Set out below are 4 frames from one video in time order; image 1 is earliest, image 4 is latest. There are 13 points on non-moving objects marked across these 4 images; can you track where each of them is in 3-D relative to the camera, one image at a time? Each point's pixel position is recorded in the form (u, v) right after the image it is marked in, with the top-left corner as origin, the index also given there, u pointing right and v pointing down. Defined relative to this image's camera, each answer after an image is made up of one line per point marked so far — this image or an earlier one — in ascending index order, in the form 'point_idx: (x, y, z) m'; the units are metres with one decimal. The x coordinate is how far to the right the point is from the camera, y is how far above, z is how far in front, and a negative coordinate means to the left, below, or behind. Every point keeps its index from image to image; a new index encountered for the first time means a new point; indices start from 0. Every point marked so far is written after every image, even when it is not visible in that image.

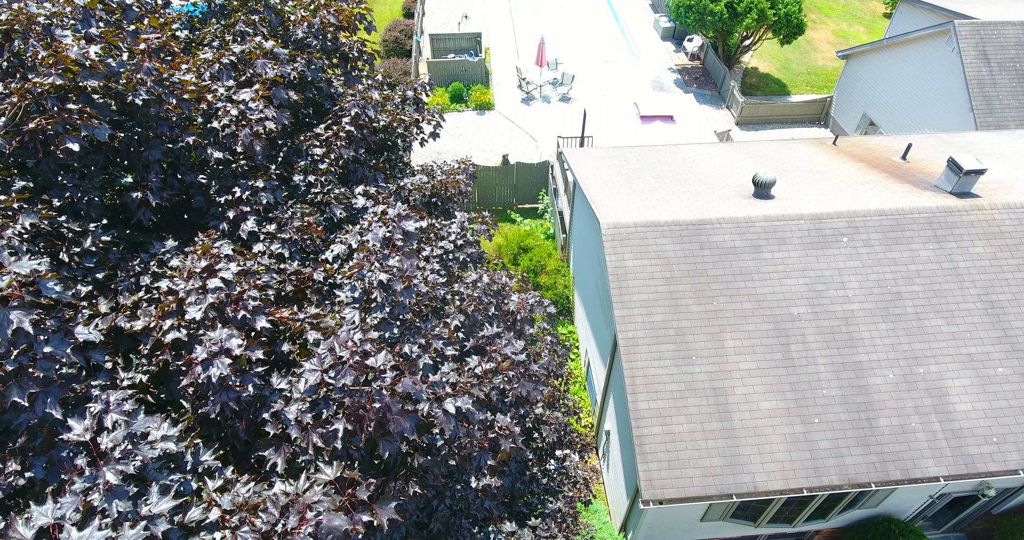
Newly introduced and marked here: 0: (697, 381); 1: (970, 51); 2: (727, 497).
0: (+3.6, -2.2, +9.7) m
1: (+16.1, +7.6, +17.4) m
2: (+3.9, -4.1, +8.9) m
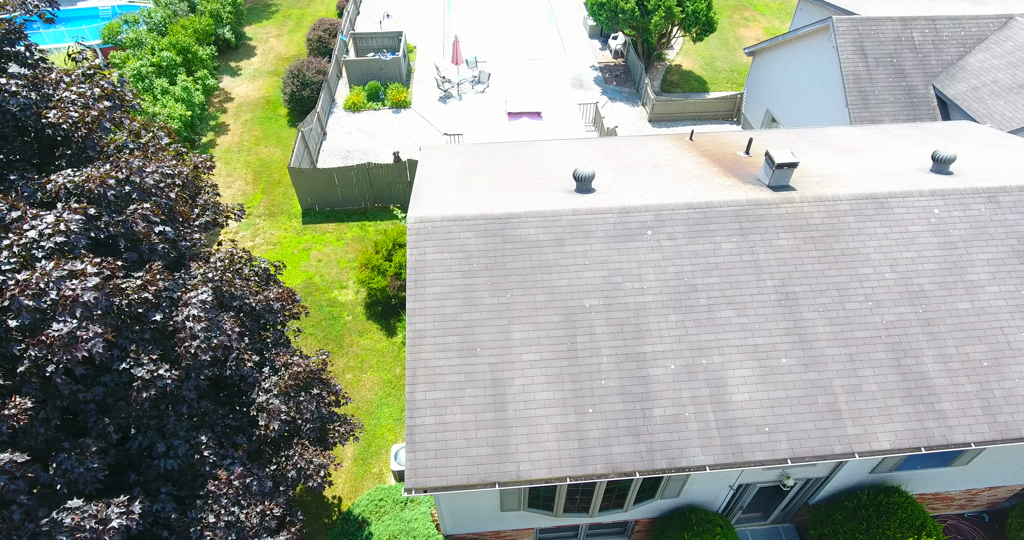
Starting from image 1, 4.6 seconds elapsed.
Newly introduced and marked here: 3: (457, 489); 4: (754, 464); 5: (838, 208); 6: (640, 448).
0: (-0.7, -2.0, +9.8) m
1: (+11.8, +7.8, +17.5) m
2: (-0.4, -3.9, +9.1) m
3: (-1.0, -4.0, +9.1) m
4: (+4.5, -3.6, +9.3) m
5: (+7.6, +1.4, +11.5) m
6: (+2.4, -3.4, +9.4) m
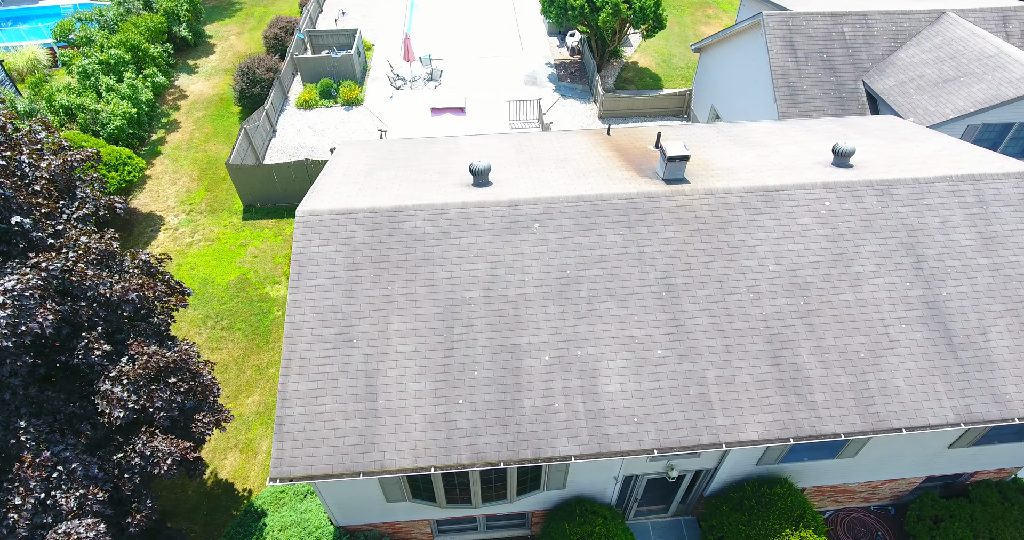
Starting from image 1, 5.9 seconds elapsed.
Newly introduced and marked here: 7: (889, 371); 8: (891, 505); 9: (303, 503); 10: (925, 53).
0: (-3.2, -1.9, +9.9) m
1: (+9.3, +8.0, +17.5) m
2: (-2.9, -3.8, +9.2) m
3: (-3.5, -3.9, +9.2) m
4: (+2.0, -3.5, +9.4) m
5: (+5.0, +1.6, +11.5) m
6: (-0.1, -3.2, +9.4) m
7: (+7.7, -2.1, +10.1) m
8: (+10.2, -6.3, +13.3) m
9: (-5.1, -5.7, +12.0) m
10: (+14.4, +7.6, +17.2) m
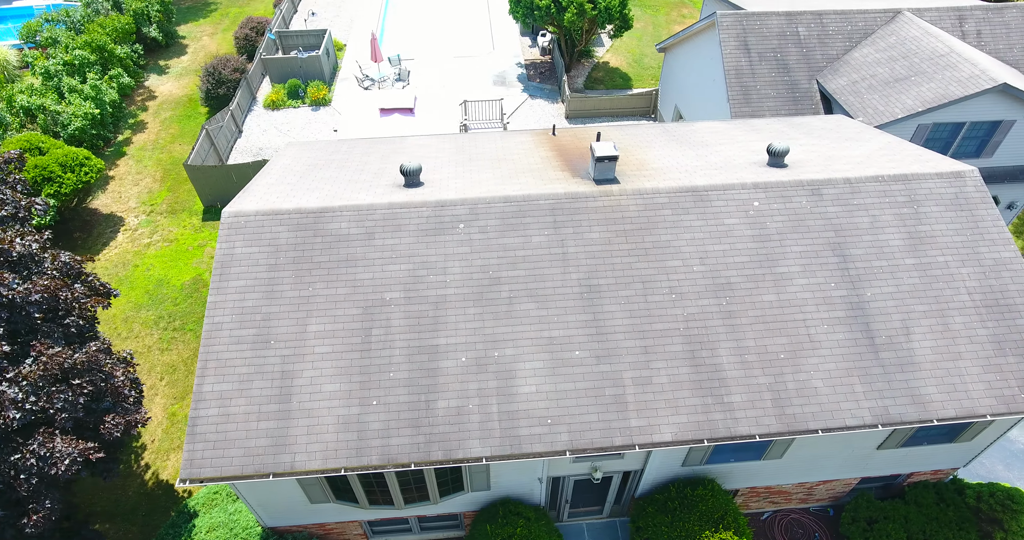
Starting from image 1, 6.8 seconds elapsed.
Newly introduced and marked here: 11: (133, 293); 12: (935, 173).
0: (-4.9, -1.9, +9.9) m
1: (+7.7, +8.0, +17.4) m
2: (-4.6, -3.8, +9.2) m
3: (-5.2, -3.9, +9.2) m
4: (+0.3, -3.5, +9.3) m
5: (+3.4, +1.6, +11.5) m
6: (-1.8, -3.2, +9.4) m
7: (+6.0, -2.1, +10.1) m
8: (+8.5, -6.3, +13.2) m
9: (-6.8, -5.7, +12.1) m
10: (+12.7, +7.6, +17.2) m
11: (-13.4, -0.8, +17.4) m
12: (+10.2, +2.4, +11.9) m
